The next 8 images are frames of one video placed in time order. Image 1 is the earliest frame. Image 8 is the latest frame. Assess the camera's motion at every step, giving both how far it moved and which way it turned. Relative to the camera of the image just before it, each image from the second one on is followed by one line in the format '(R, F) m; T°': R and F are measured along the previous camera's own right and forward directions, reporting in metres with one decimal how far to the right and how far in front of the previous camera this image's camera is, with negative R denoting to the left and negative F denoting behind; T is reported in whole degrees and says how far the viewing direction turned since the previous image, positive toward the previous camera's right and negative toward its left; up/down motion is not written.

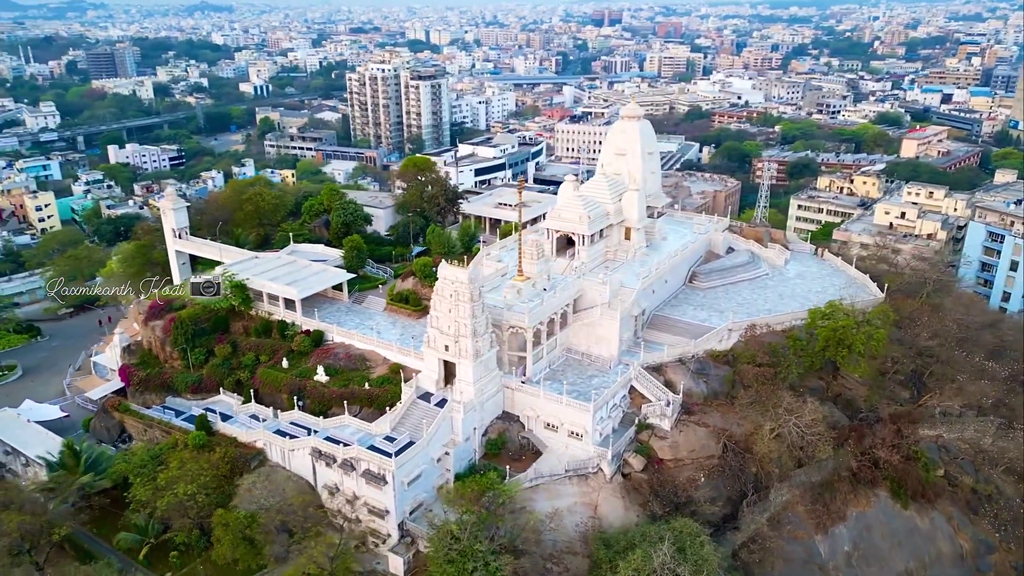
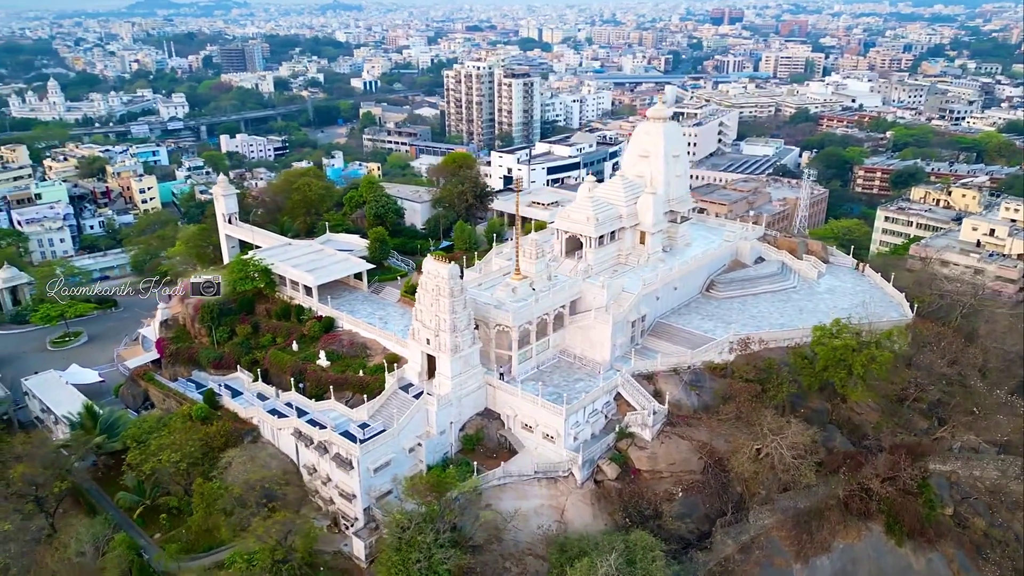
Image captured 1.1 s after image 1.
(+4.1, +0.3) m; -8°
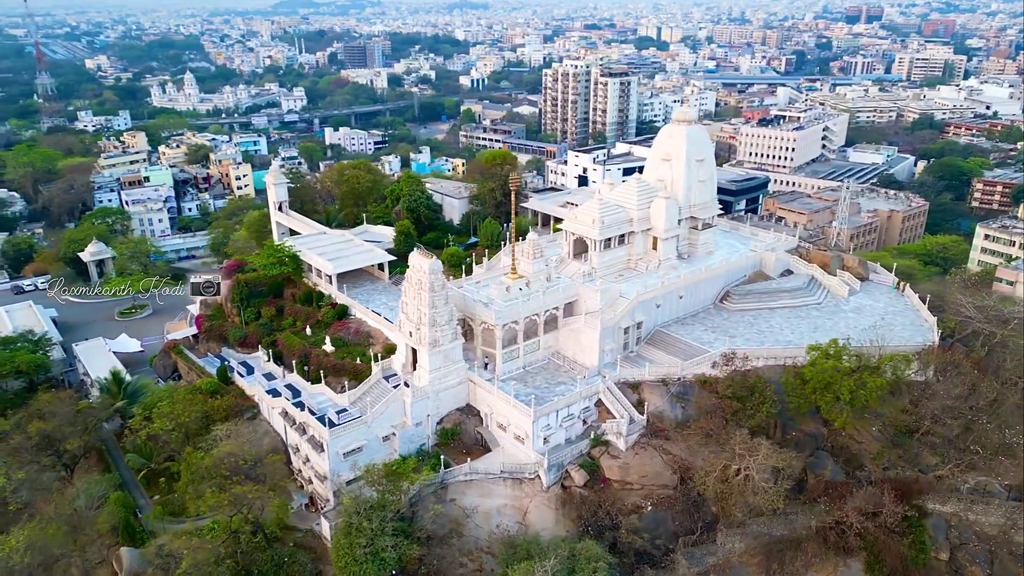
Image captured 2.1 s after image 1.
(+4.3, +0.3) m; -8°
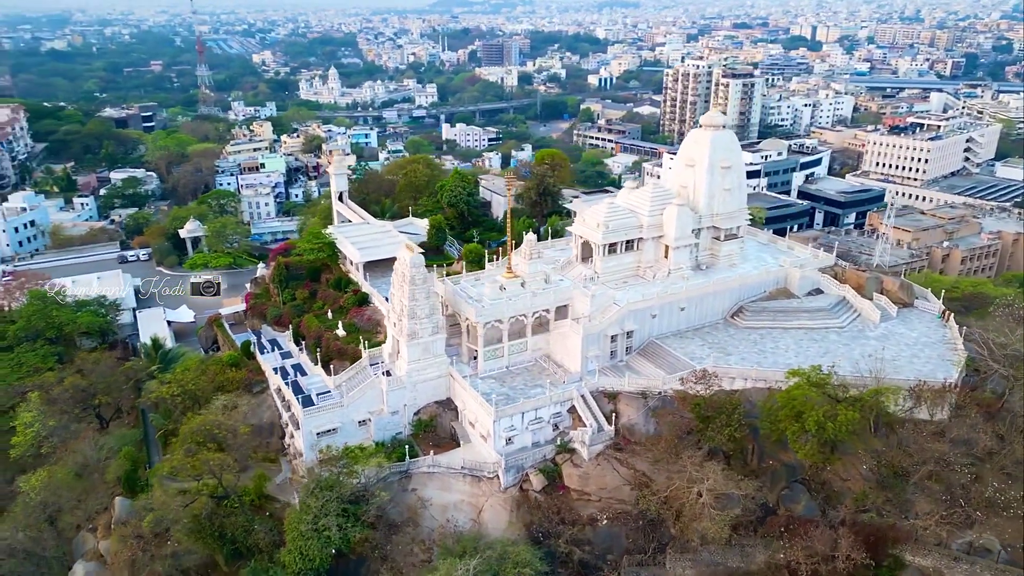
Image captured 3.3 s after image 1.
(+5.2, +0.4) m; -10°
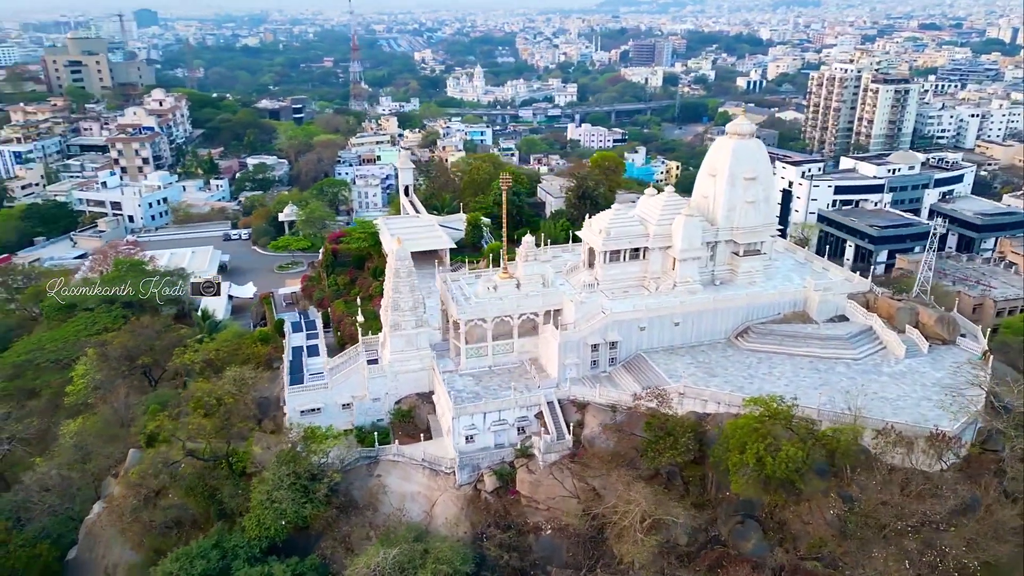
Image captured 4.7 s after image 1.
(+5.7, +0.6) m; -11°
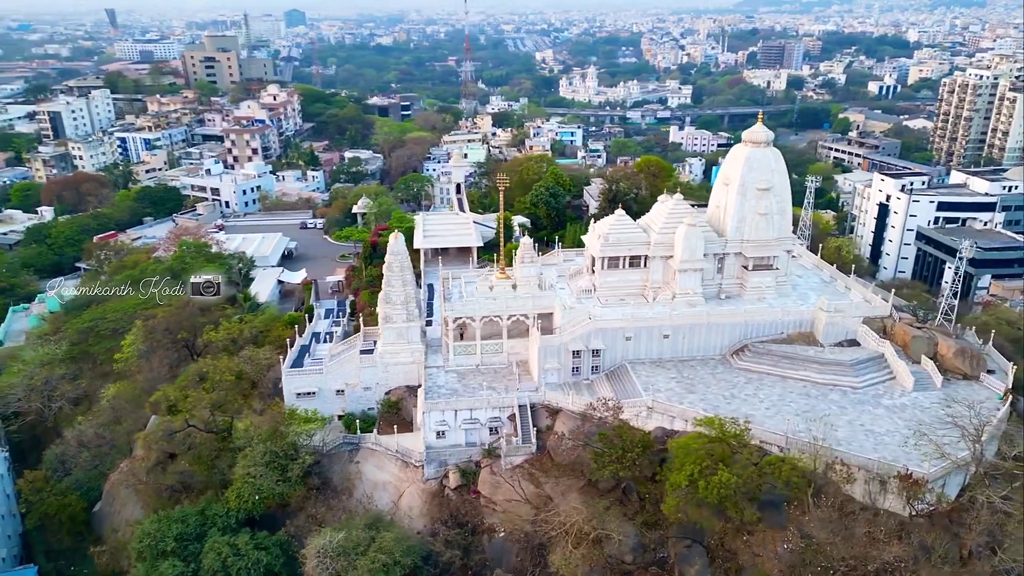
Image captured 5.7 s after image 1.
(+4.5, +0.3) m; -9°
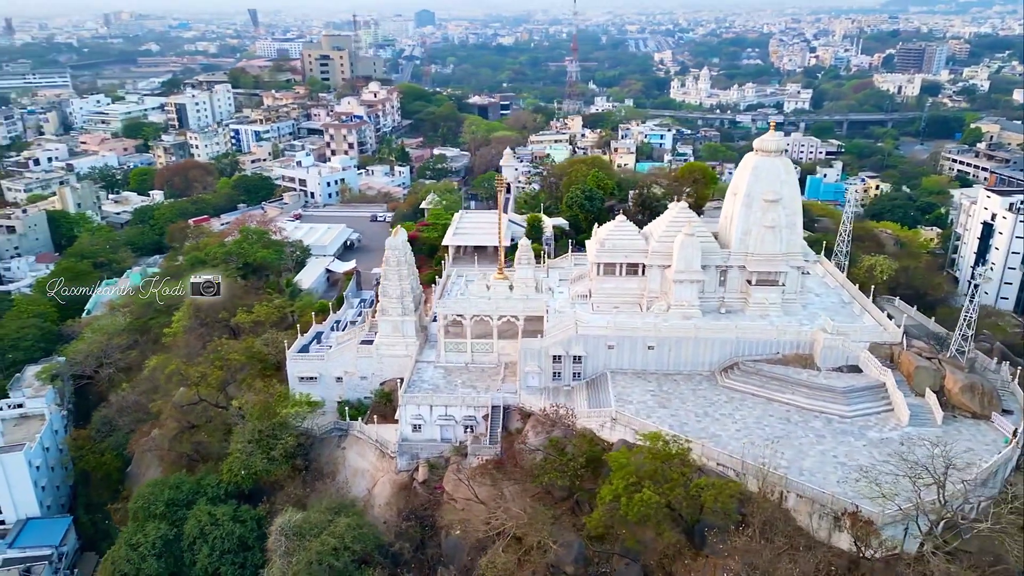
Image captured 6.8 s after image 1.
(+4.4, +0.3) m; -9°
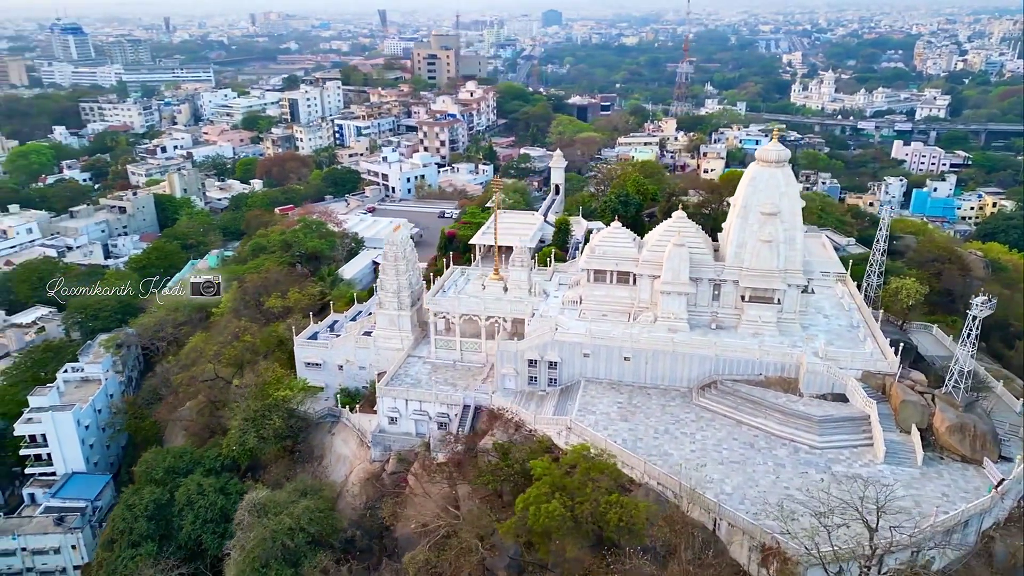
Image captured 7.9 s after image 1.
(+4.6, +0.3) m; -9°
